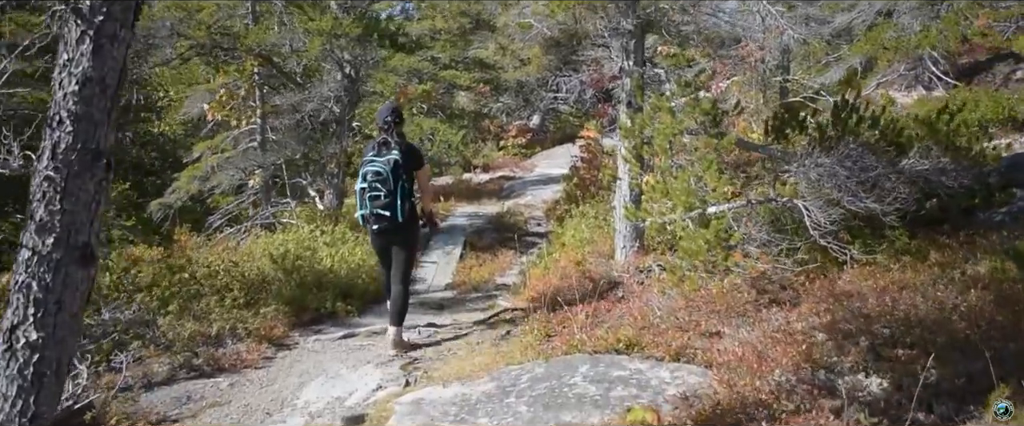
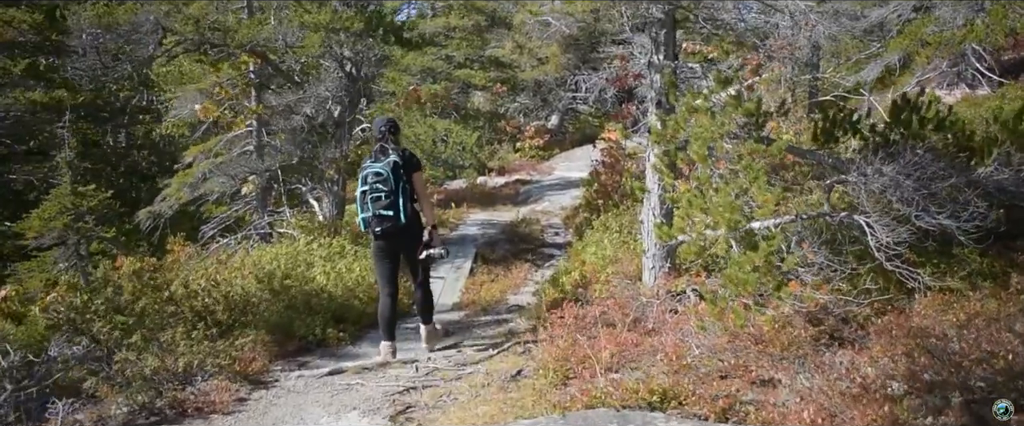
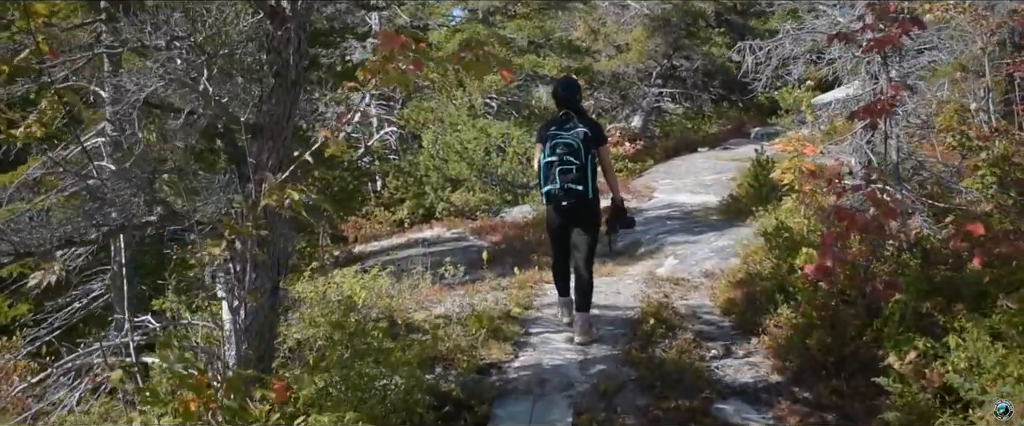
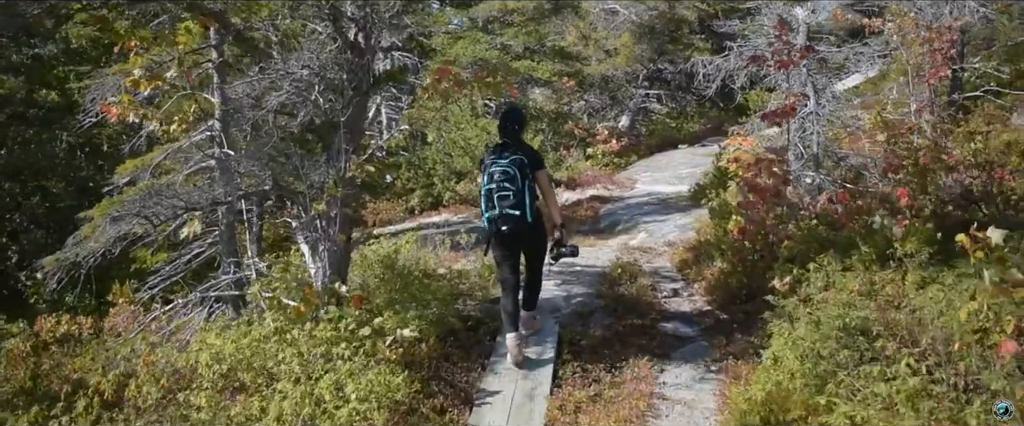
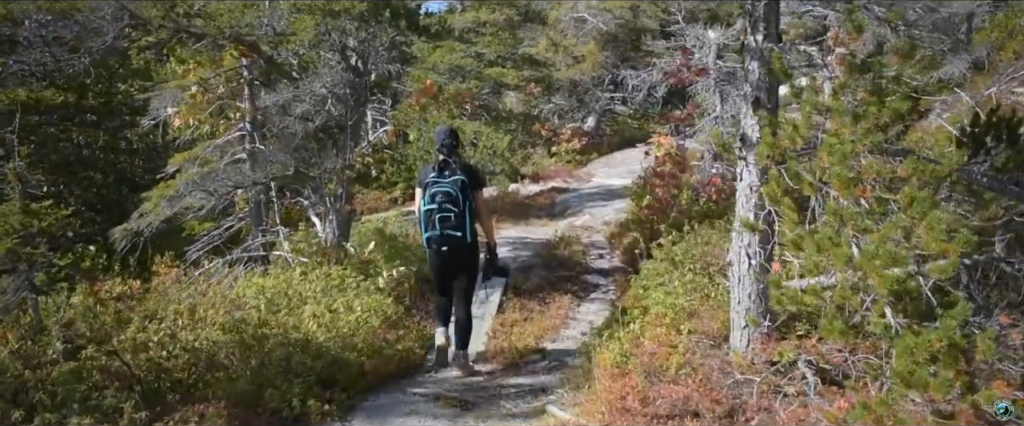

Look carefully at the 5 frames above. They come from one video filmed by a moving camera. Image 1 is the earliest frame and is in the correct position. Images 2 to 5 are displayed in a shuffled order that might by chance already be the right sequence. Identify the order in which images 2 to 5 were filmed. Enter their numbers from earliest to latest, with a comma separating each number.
2, 5, 4, 3
